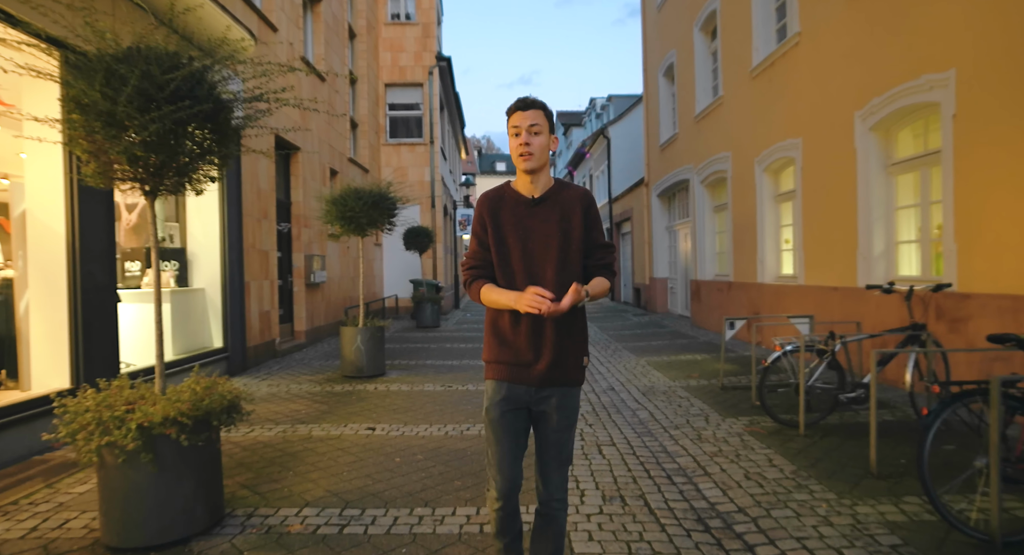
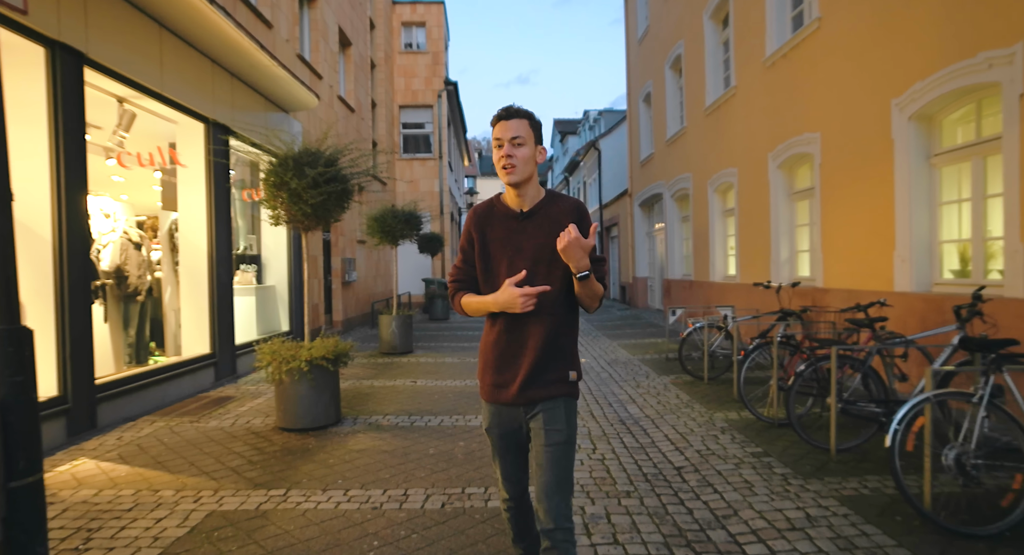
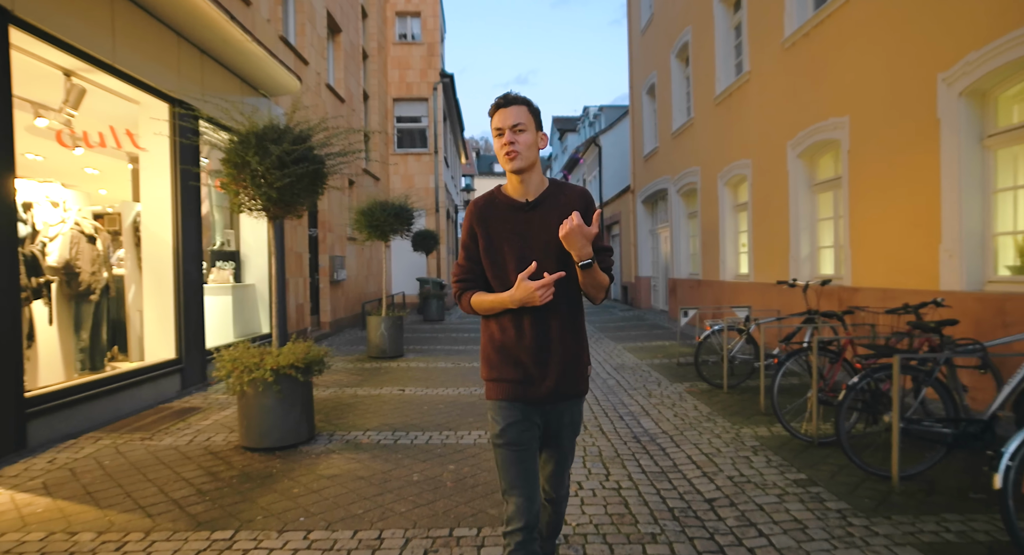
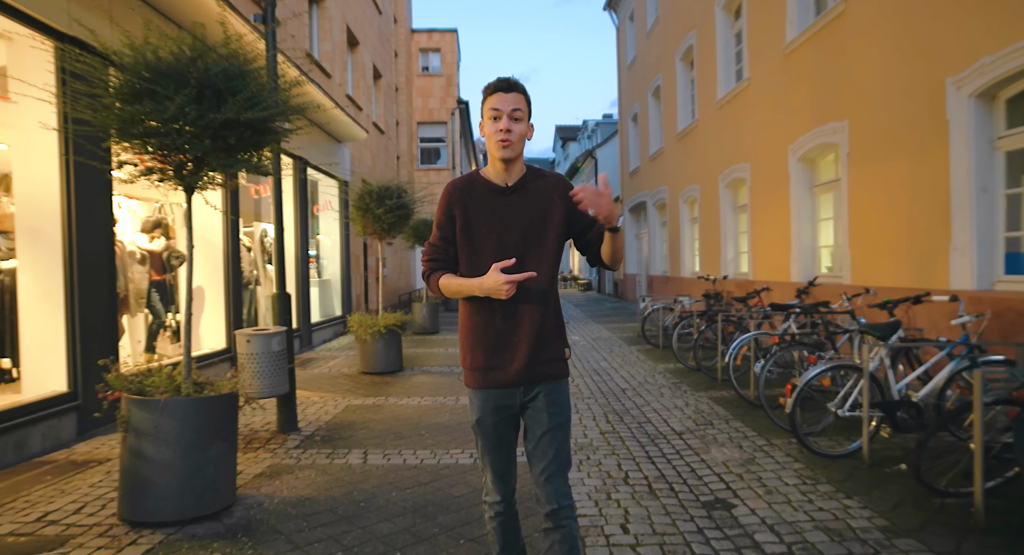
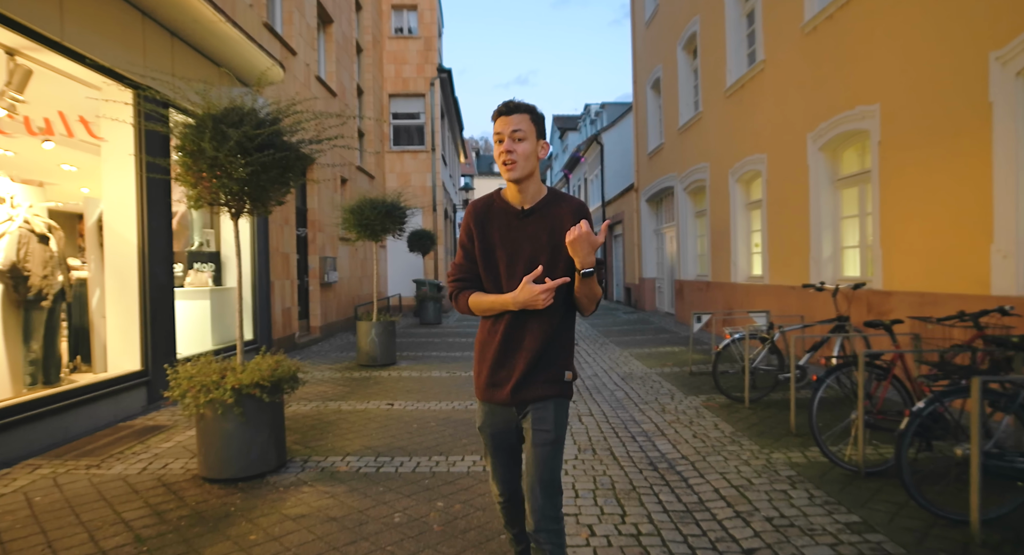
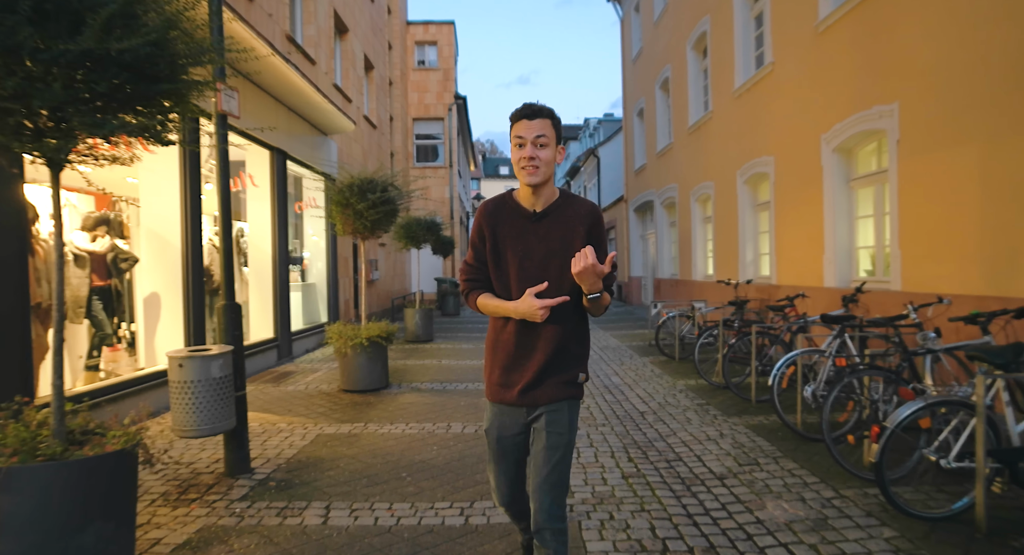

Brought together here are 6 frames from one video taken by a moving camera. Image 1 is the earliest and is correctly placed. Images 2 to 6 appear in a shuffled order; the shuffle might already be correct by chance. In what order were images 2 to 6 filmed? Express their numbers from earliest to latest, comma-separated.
5, 3, 2, 6, 4
